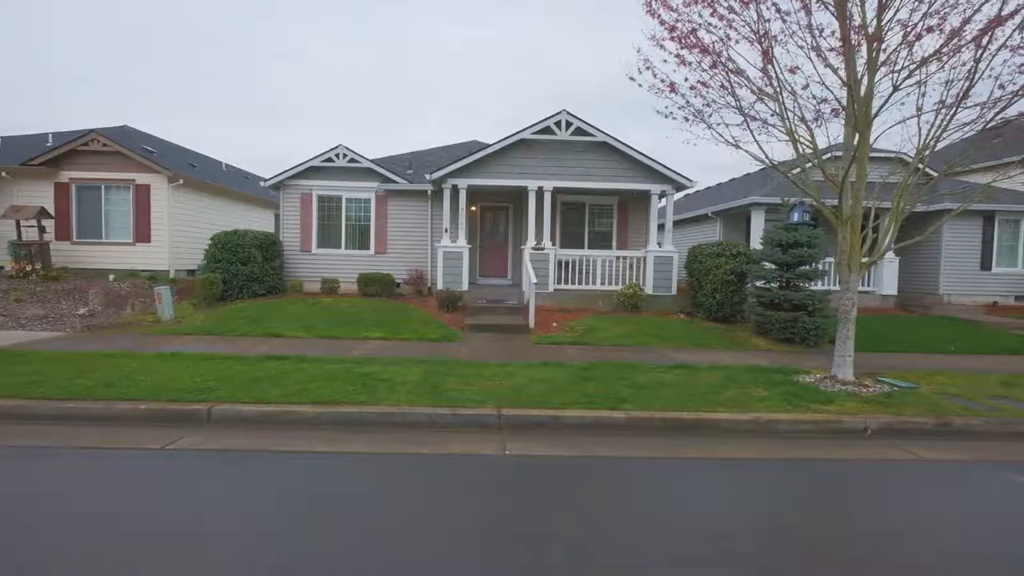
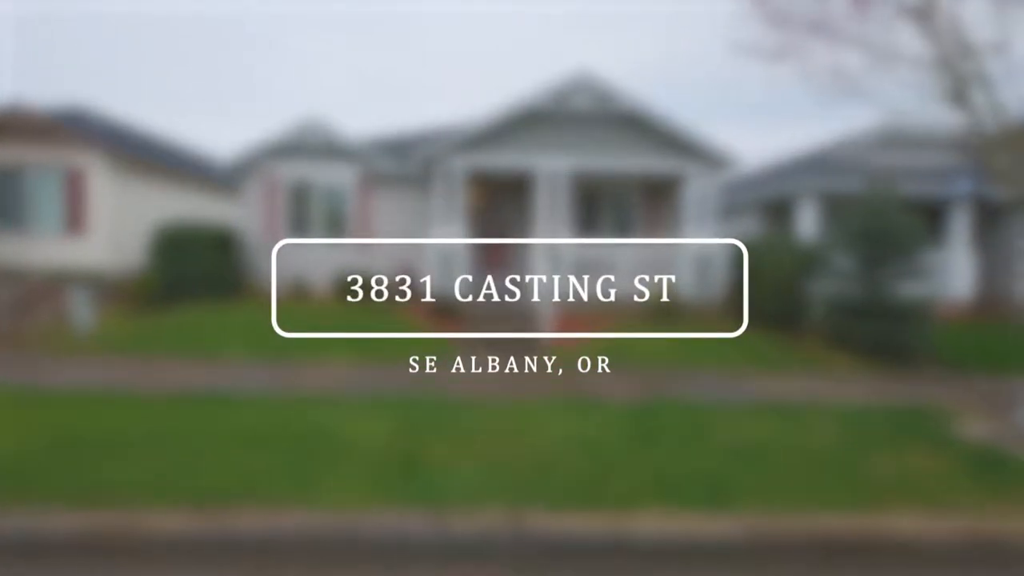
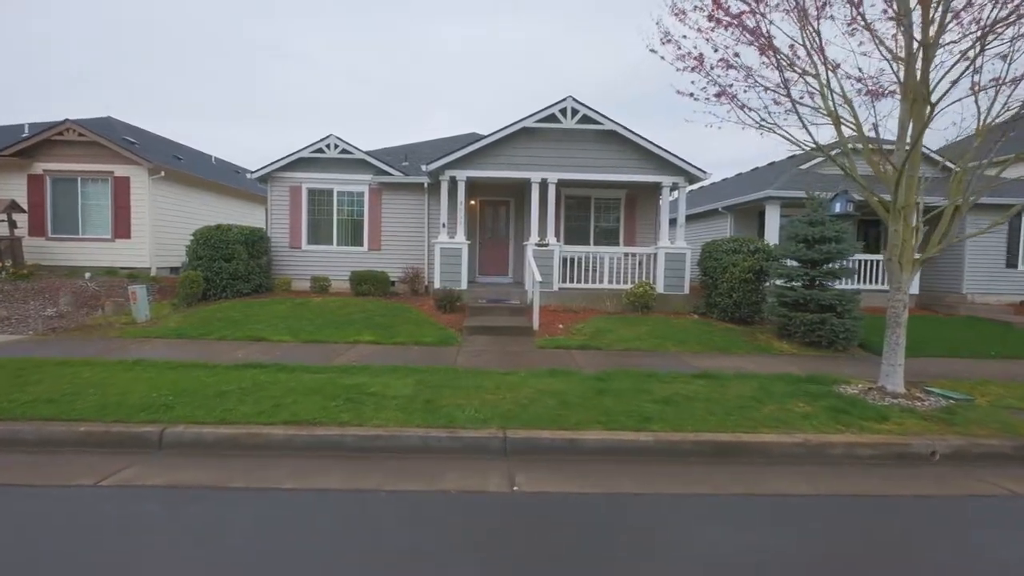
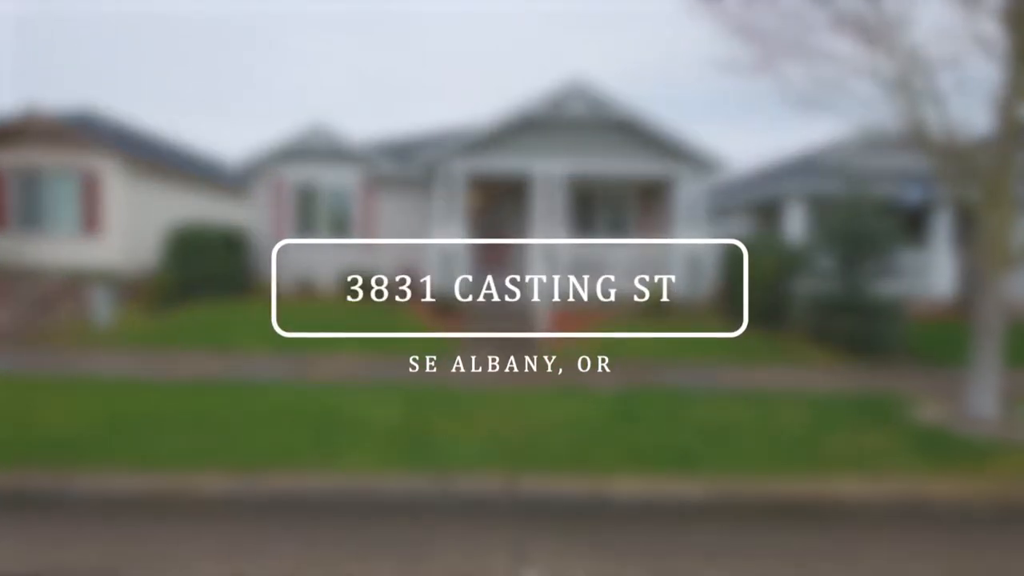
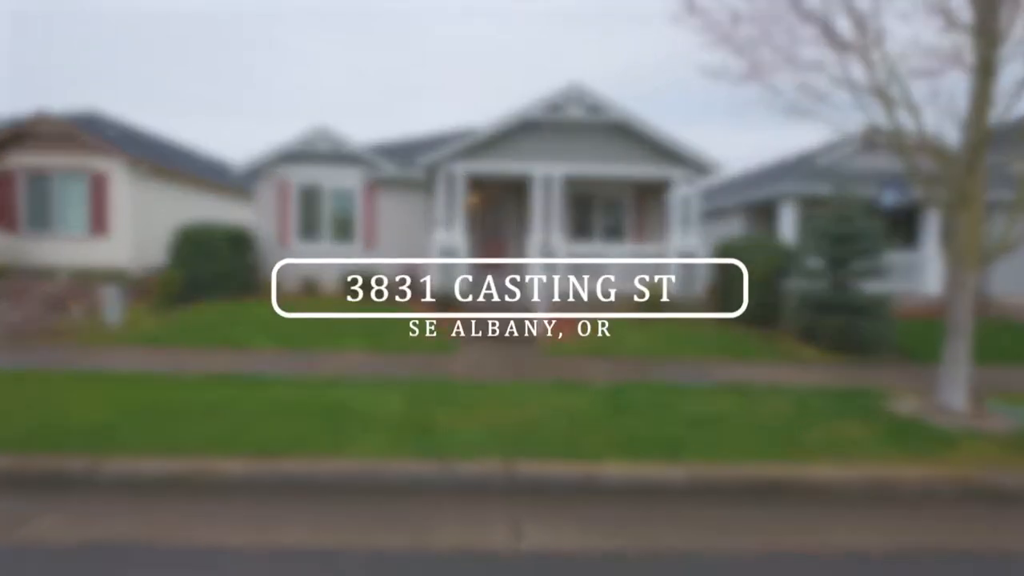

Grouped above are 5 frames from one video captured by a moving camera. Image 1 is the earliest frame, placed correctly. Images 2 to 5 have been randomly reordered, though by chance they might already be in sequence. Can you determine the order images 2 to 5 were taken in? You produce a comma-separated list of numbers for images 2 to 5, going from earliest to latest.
3, 5, 4, 2
